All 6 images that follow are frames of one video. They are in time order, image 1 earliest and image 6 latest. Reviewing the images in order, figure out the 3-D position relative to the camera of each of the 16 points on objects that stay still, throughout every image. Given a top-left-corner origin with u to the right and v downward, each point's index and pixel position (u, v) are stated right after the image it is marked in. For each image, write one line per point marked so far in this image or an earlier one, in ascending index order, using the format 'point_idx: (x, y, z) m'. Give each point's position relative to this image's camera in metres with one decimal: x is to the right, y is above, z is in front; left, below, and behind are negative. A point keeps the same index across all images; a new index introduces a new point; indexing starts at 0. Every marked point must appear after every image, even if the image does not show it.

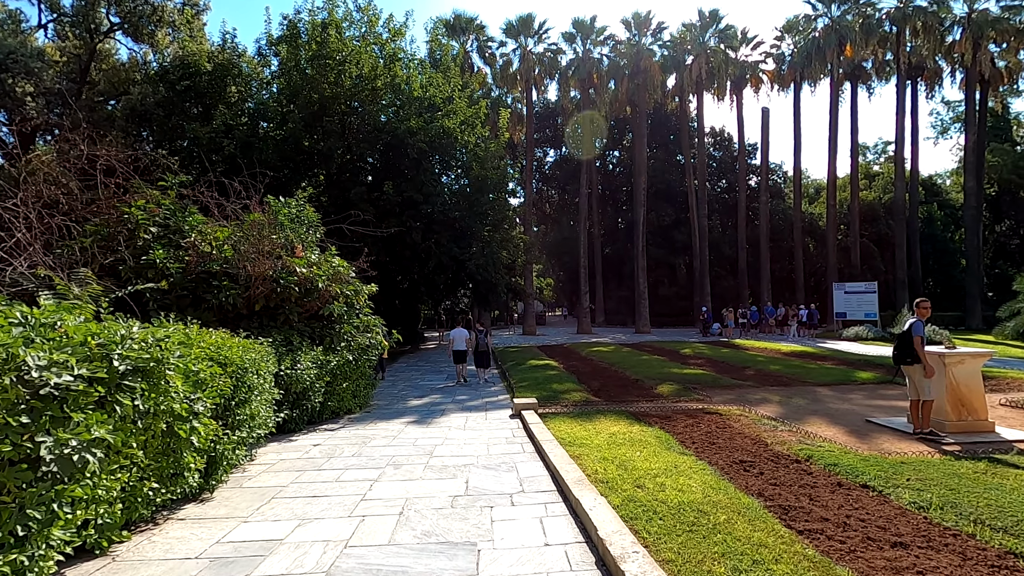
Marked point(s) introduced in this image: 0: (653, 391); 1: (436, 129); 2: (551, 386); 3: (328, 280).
0: (+2.9, -2.2, +11.2) m
1: (-2.6, +5.5, +18.3) m
2: (+0.8, -2.1, +11.5) m
3: (-3.0, +0.1, +8.8) m
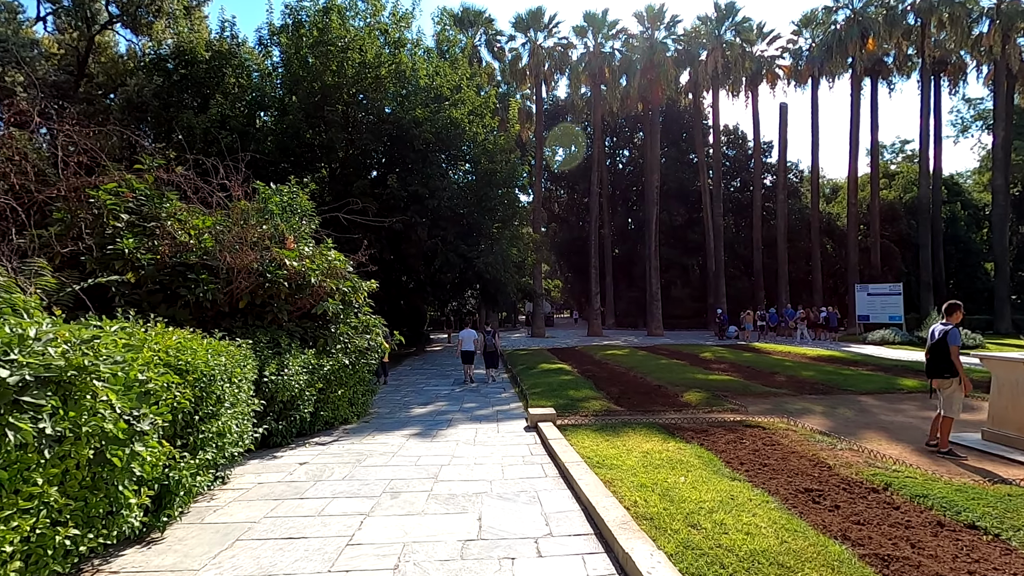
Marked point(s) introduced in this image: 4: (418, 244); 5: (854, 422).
0: (+3.2, -2.1, +10.2) m
1: (-2.3, +5.5, +17.4) m
2: (+1.1, -2.1, +10.5) m
3: (-2.8, +0.2, +7.9) m
4: (-3.1, +1.5, +17.4) m
5: (+5.3, -2.1, +8.4) m
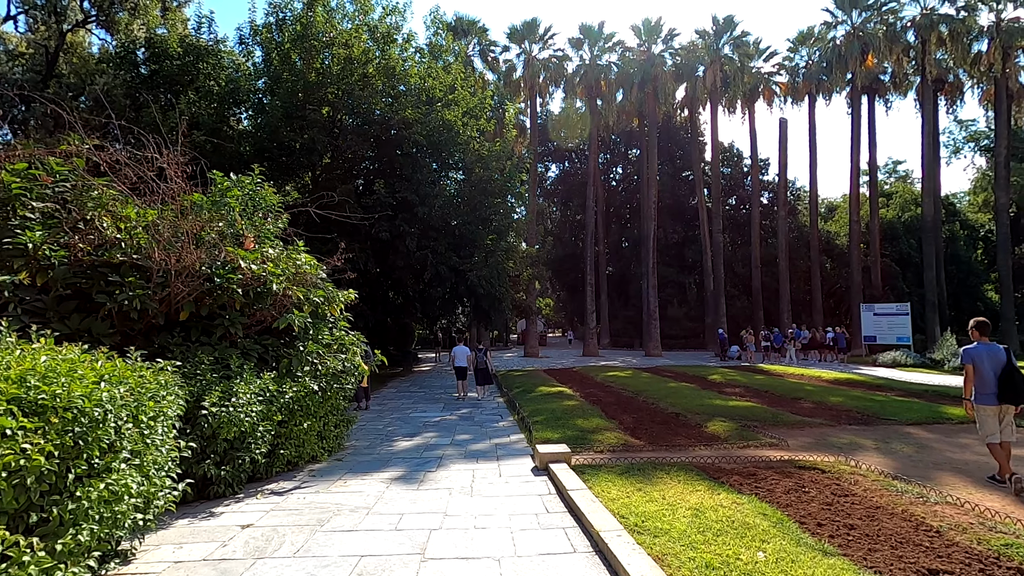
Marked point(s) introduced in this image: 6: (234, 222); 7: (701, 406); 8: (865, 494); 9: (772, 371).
0: (+3.2, -2.4, +8.9) m
1: (-2.4, +5.0, +16.2) m
2: (+1.1, -2.3, +9.2) m
3: (-2.7, +0.1, +6.5) m
4: (-3.2, +1.0, +16.1) m
5: (+5.4, -2.3, +7.1) m
6: (-3.3, +0.8, +6.4) m
7: (+4.0, -2.5, +11.3) m
8: (+3.5, -2.0, +5.3) m
9: (+9.1, -2.9, +18.8) m
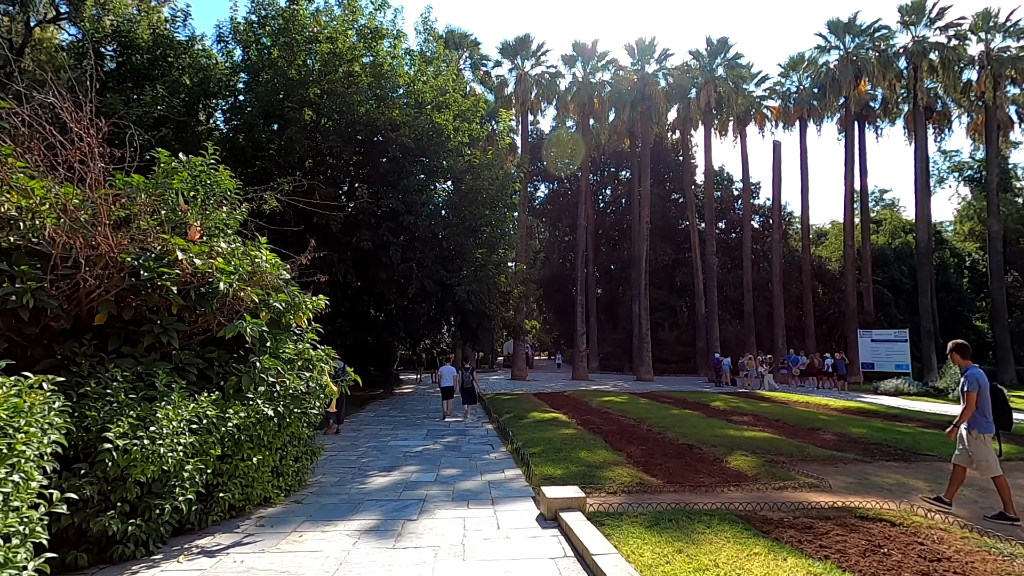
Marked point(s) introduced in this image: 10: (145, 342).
0: (+3.1, -2.6, +7.7) m
1: (-2.5, +4.6, +15.2) m
2: (+1.0, -2.5, +8.0) m
3: (-2.7, +0.1, +5.3) m
4: (-3.5, +0.6, +14.9) m
5: (+5.4, -2.5, +6.0) m
6: (-3.3, +0.8, +5.2) m
7: (+3.8, -2.8, +10.1) m
8: (+3.5, -2.1, +4.2) m
9: (+8.7, -3.6, +17.7) m
10: (-3.3, -0.5, +4.8) m
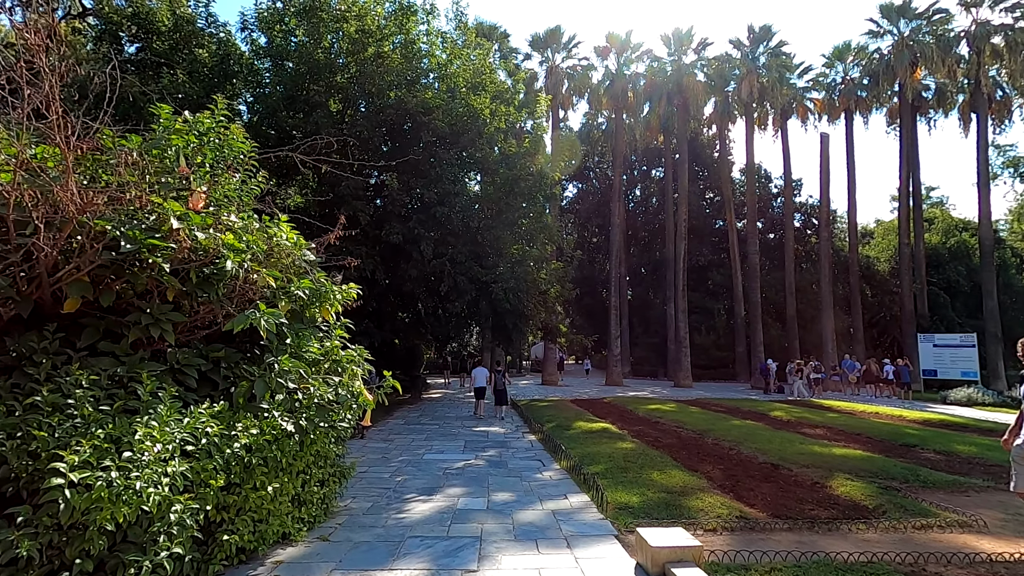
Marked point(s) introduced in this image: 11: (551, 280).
0: (+3.8, -2.5, +6.4) m
1: (-1.5, +4.7, +14.2) m
2: (+1.8, -2.4, +6.7) m
3: (-2.0, +0.2, +4.2) m
4: (-2.4, +0.7, +13.8) m
5: (+6.0, -2.3, +4.6) m
6: (-2.6, +0.9, +4.2) m
7: (+4.7, -2.7, +8.8) m
8: (+4.1, -2.0, +2.8) m
9: (+9.8, -3.6, +16.2) m
10: (-2.6, -0.3, +3.7) m
11: (+1.4, +0.3, +19.0) m
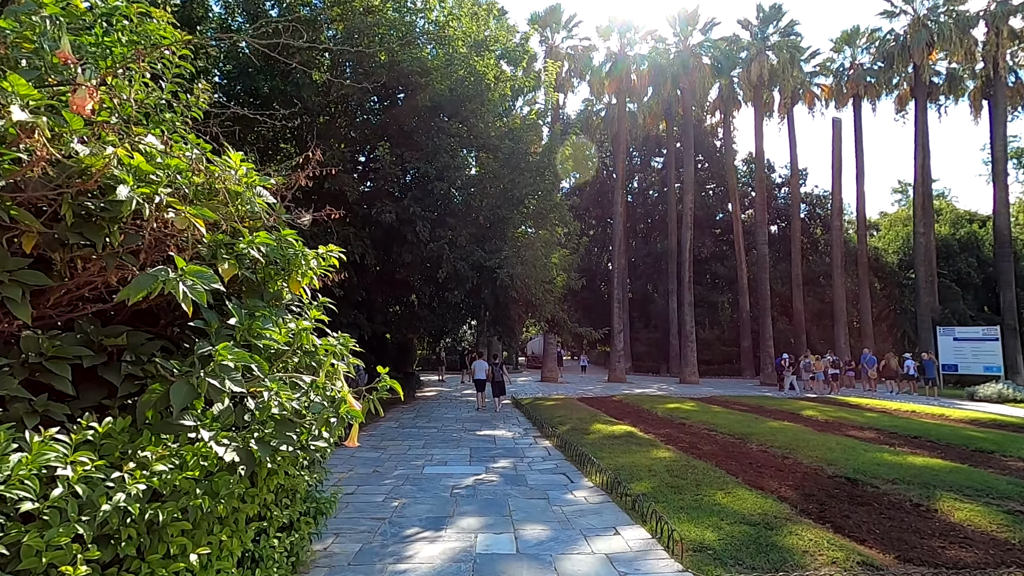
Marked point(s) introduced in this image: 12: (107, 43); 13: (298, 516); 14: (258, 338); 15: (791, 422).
0: (+4.1, -2.2, +5.0) m
1: (-1.3, +5.0, +12.6) m
2: (+2.0, -2.1, +5.3) m
3: (-1.7, +0.5, +2.7) m
4: (-2.3, +1.0, +12.3) m
5: (+6.4, -2.1, +3.2) m
6: (-2.3, +1.2, +2.6) m
7: (+4.9, -2.4, +7.4) m
8: (+4.5, -1.7, +1.4) m
9: (+10.0, -3.3, +14.9) m
10: (-2.3, -0.1, +2.2) m
11: (+1.5, +0.6, +17.6) m
12: (-2.3, +1.4, +3.1) m
13: (-1.4, -1.5, +3.6) m
14: (-1.4, -0.3, +3.0) m
15: (+6.0, -2.9, +11.6) m
